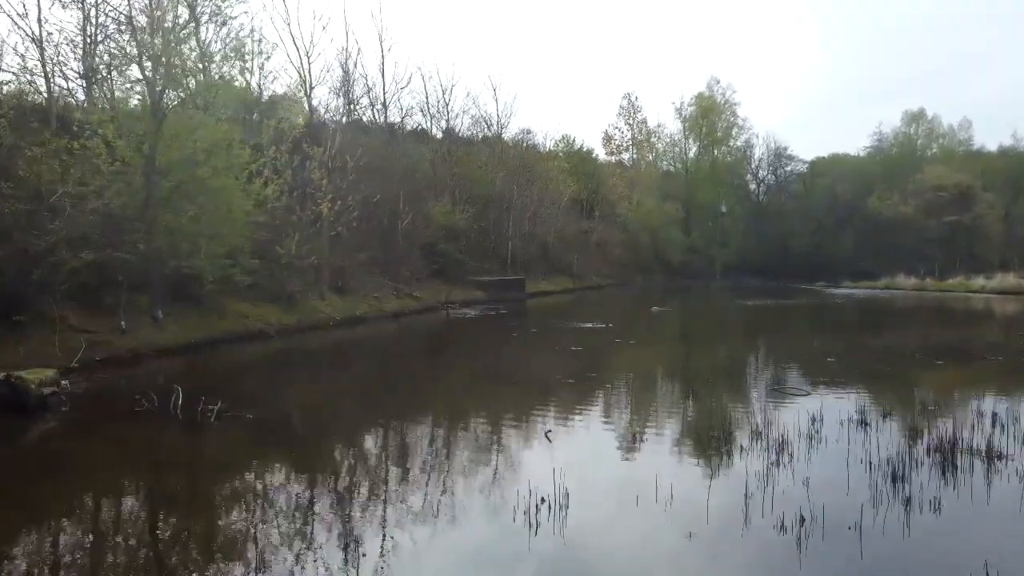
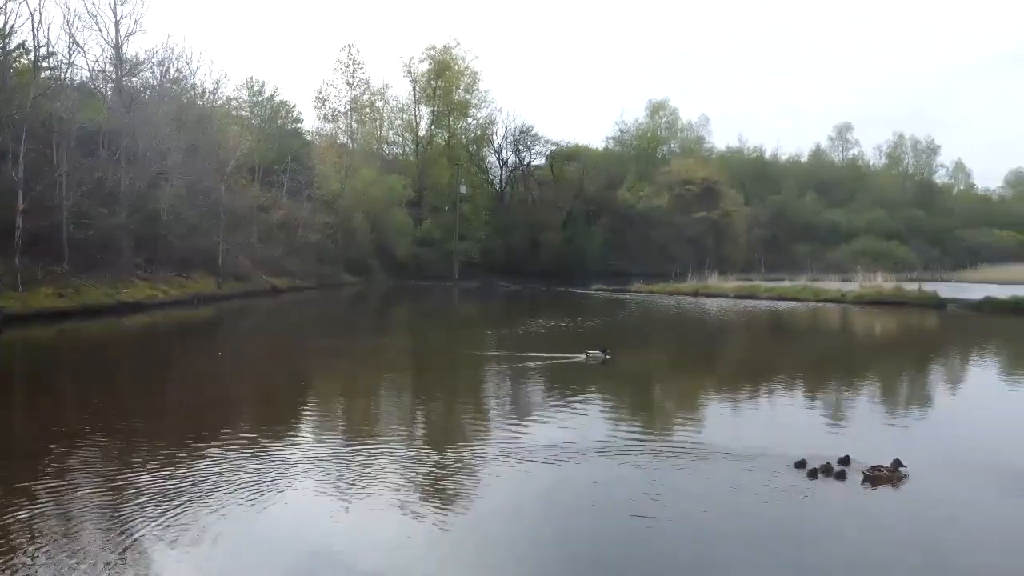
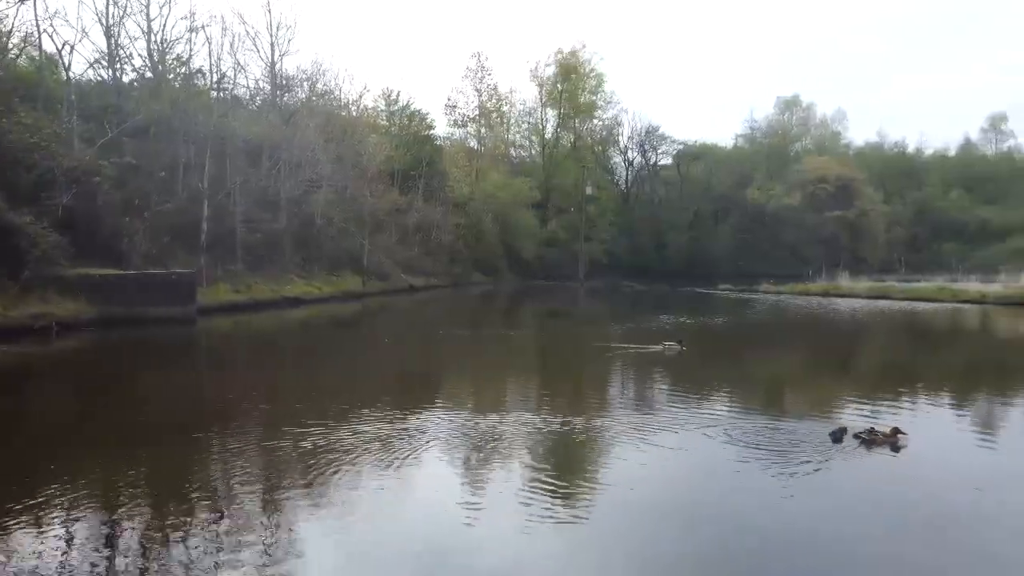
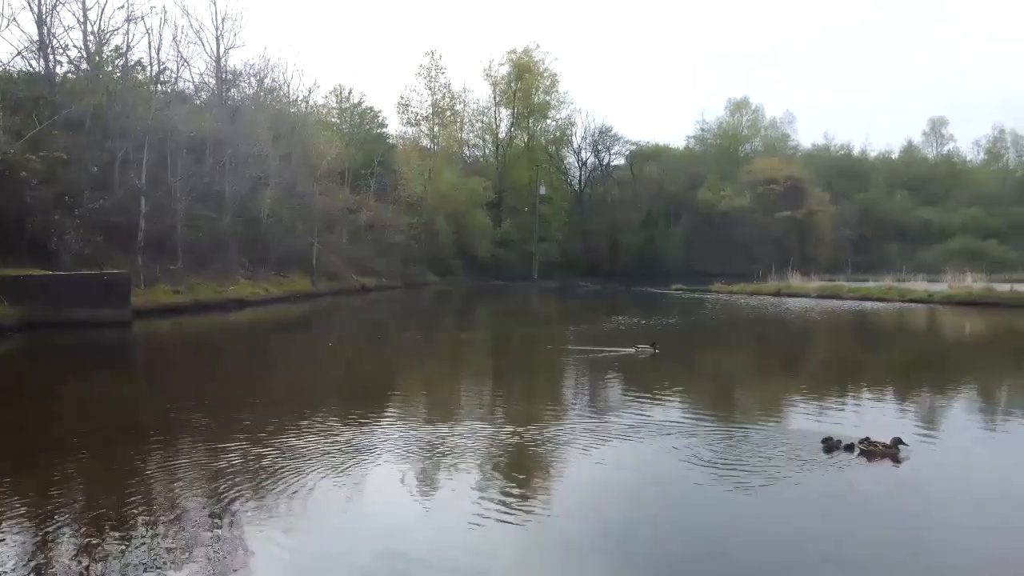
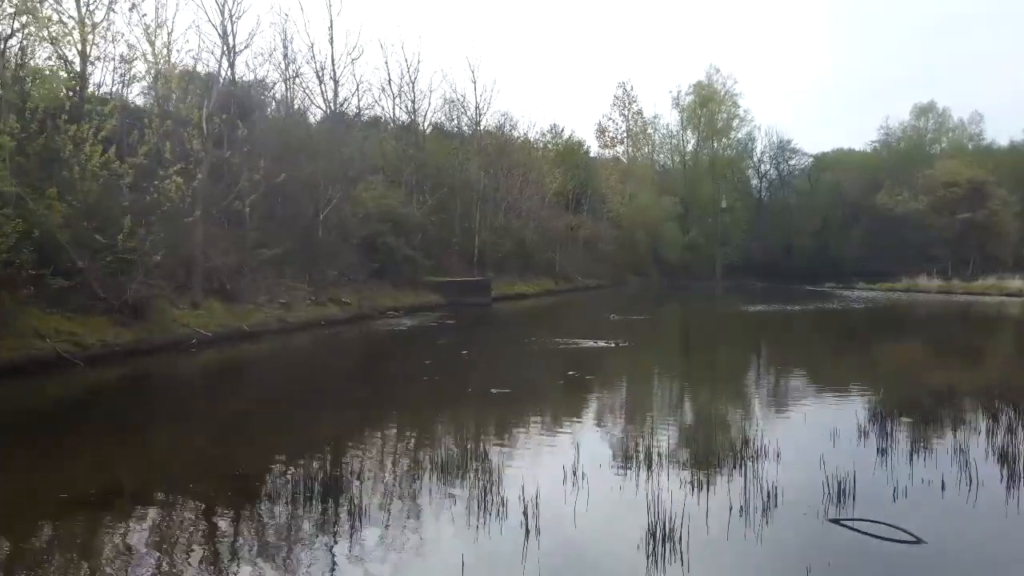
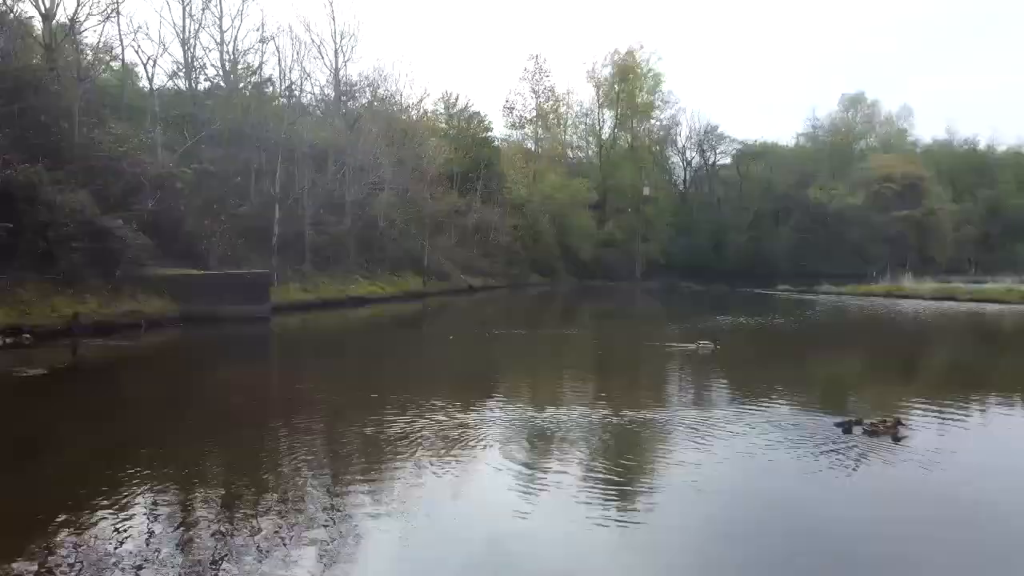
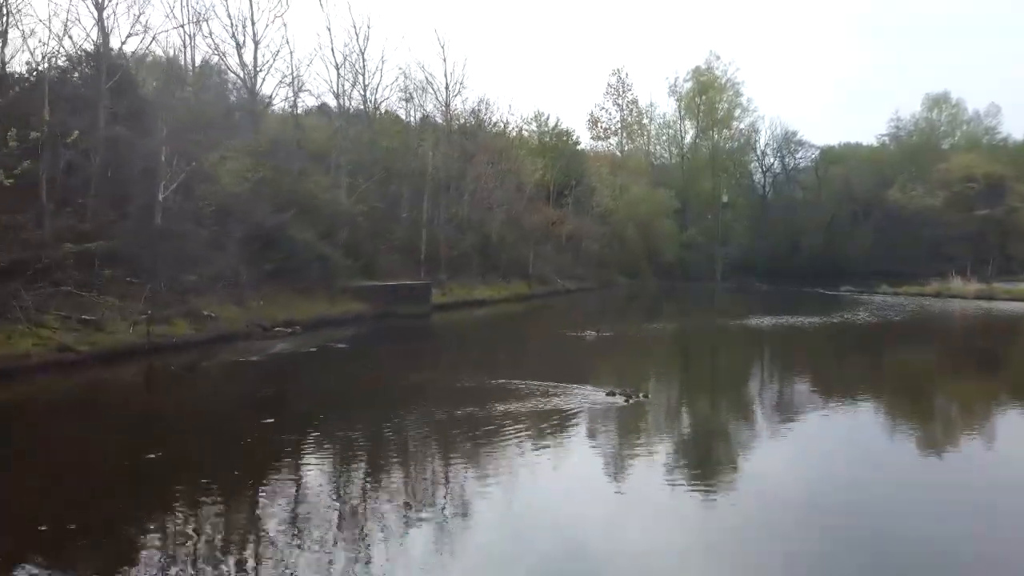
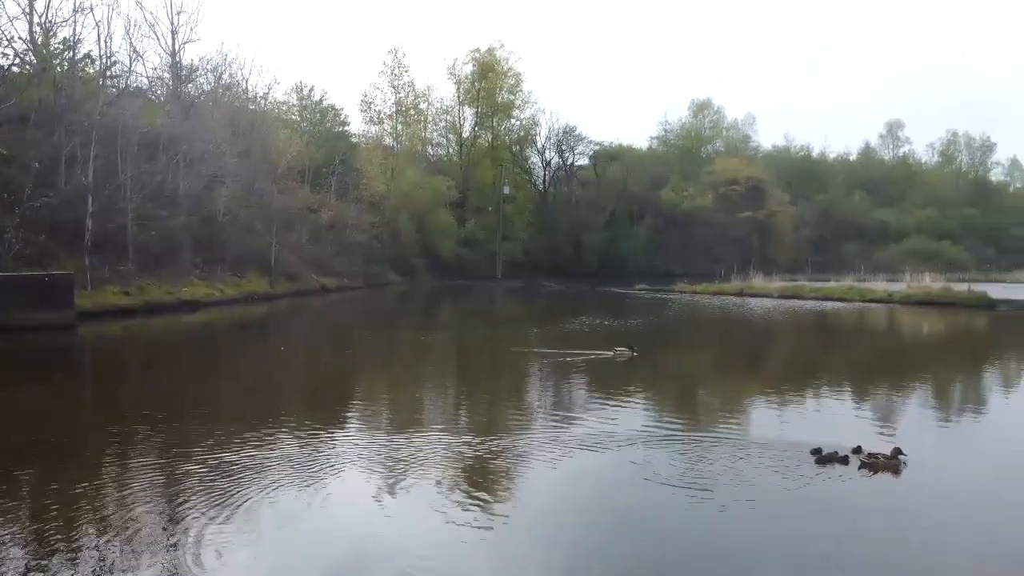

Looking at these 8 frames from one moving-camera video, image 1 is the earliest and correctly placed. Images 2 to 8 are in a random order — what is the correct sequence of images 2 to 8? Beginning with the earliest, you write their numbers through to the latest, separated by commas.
5, 7, 6, 3, 4, 8, 2
